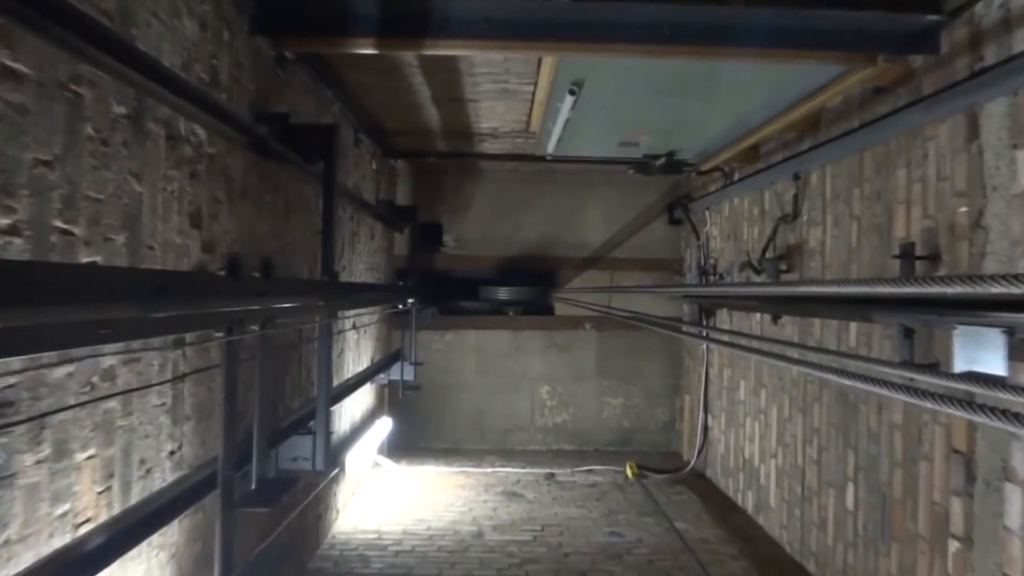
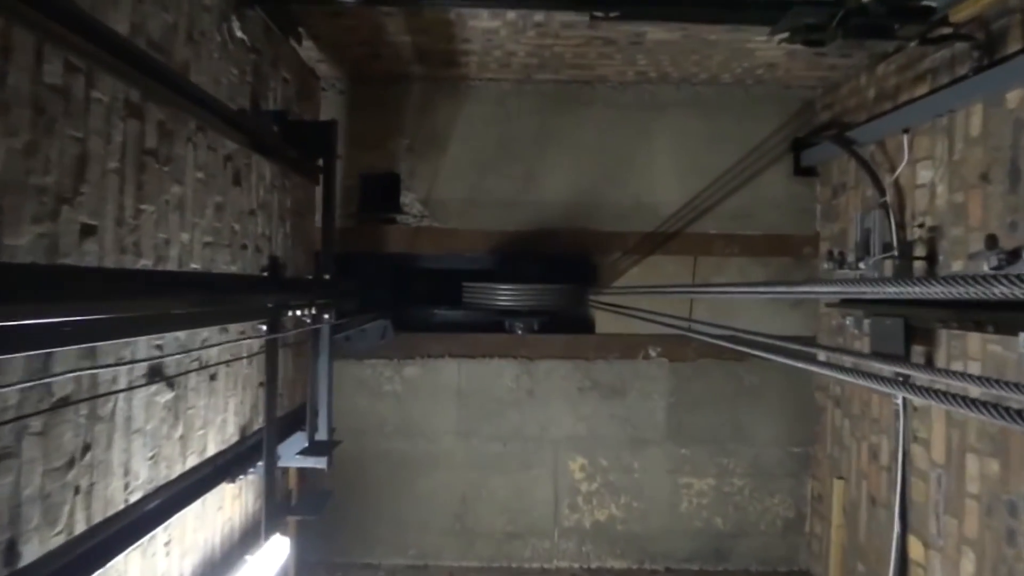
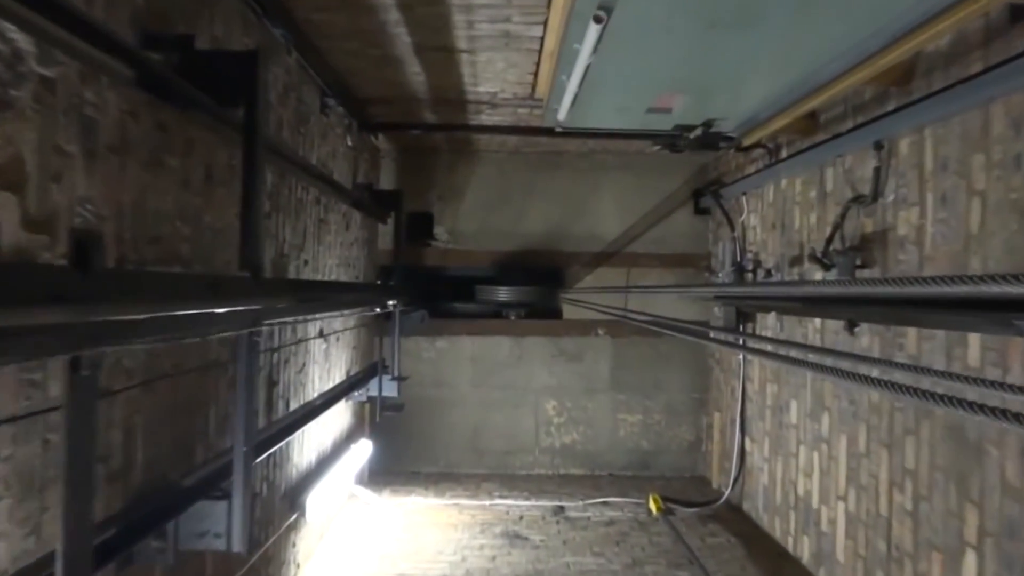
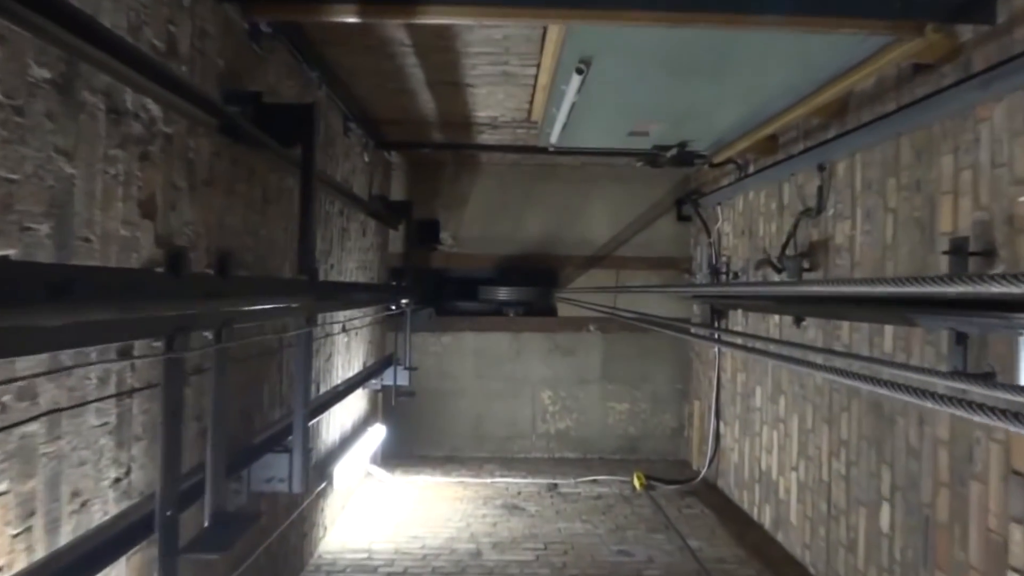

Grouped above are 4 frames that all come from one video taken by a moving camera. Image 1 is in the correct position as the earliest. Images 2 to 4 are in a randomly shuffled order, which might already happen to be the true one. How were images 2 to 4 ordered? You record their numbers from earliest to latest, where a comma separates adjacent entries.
4, 3, 2
